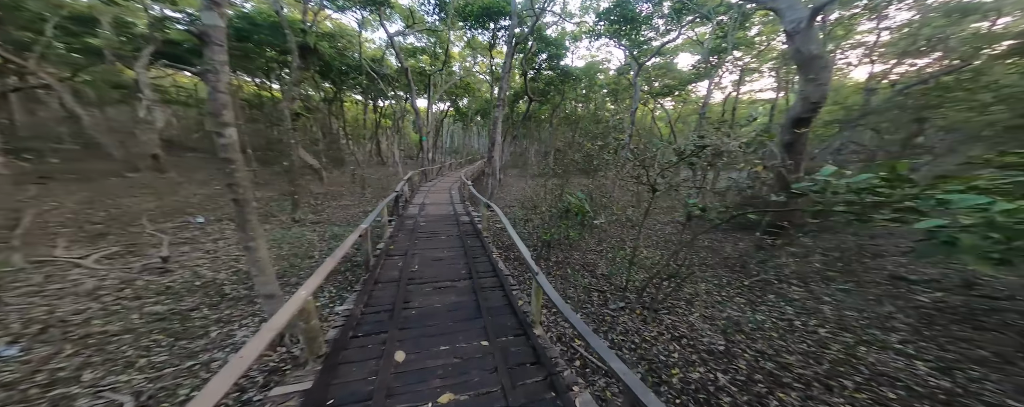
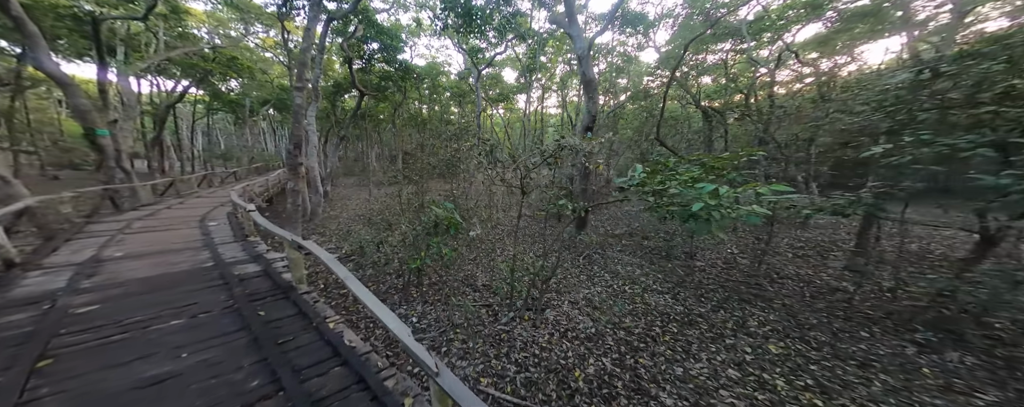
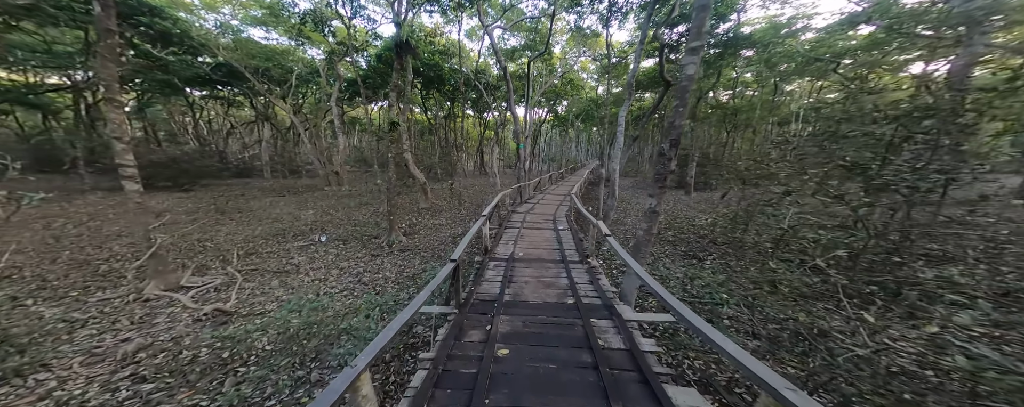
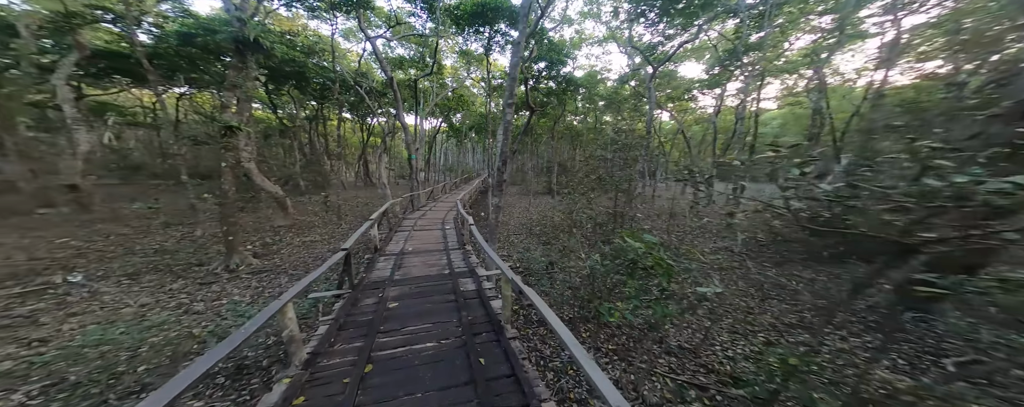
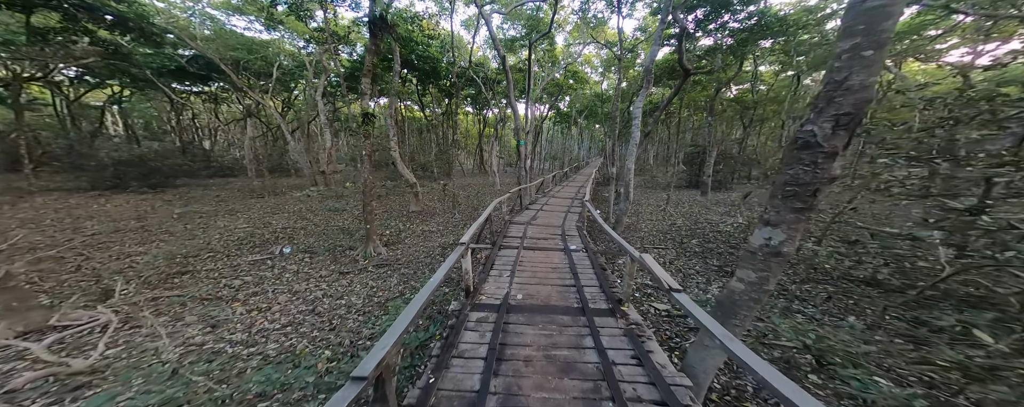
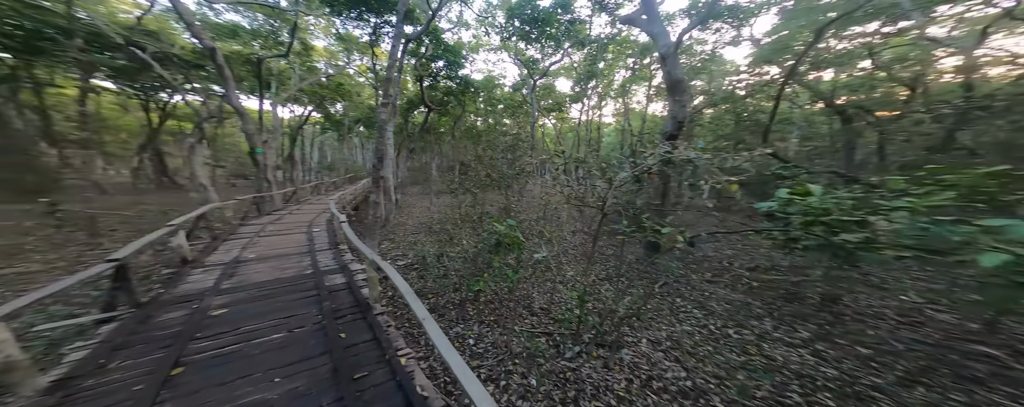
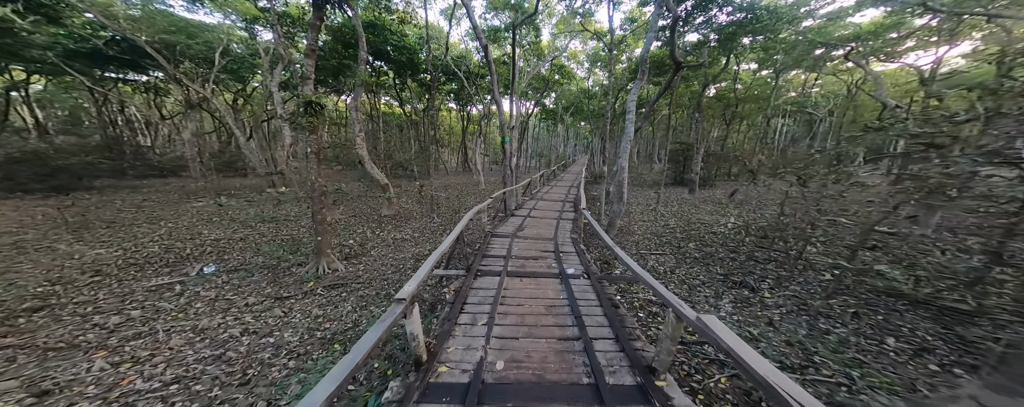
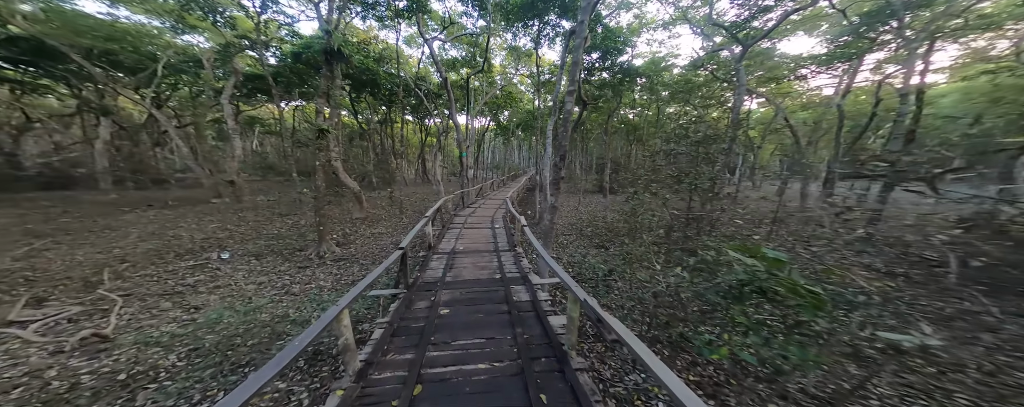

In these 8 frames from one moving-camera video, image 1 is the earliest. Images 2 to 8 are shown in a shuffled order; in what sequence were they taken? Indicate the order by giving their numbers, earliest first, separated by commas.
2, 6, 4, 8, 3, 5, 7
